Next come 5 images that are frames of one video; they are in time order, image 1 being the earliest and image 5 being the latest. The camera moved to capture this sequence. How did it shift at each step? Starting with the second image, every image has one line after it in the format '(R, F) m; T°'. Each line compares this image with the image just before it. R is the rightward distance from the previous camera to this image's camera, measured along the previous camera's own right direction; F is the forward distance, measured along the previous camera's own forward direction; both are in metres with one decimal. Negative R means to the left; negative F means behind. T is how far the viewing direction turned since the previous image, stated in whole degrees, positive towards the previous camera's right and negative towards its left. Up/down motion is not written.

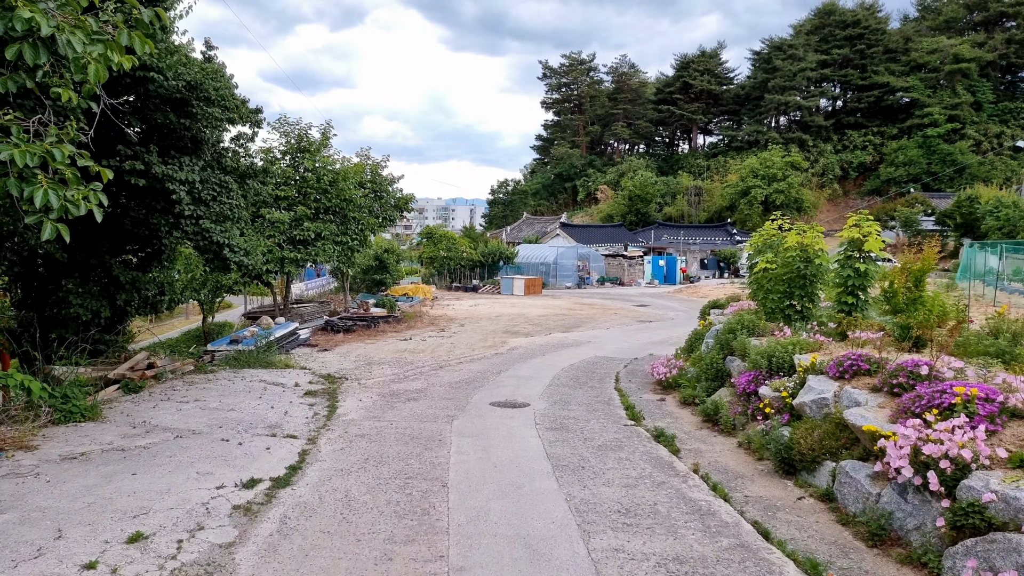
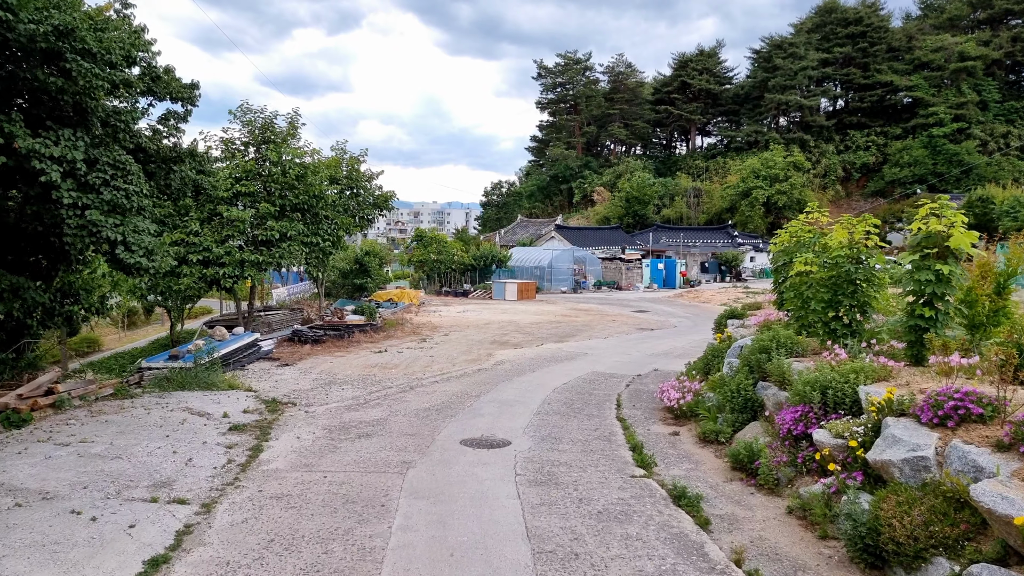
(+0.2, +1.4) m; 0°
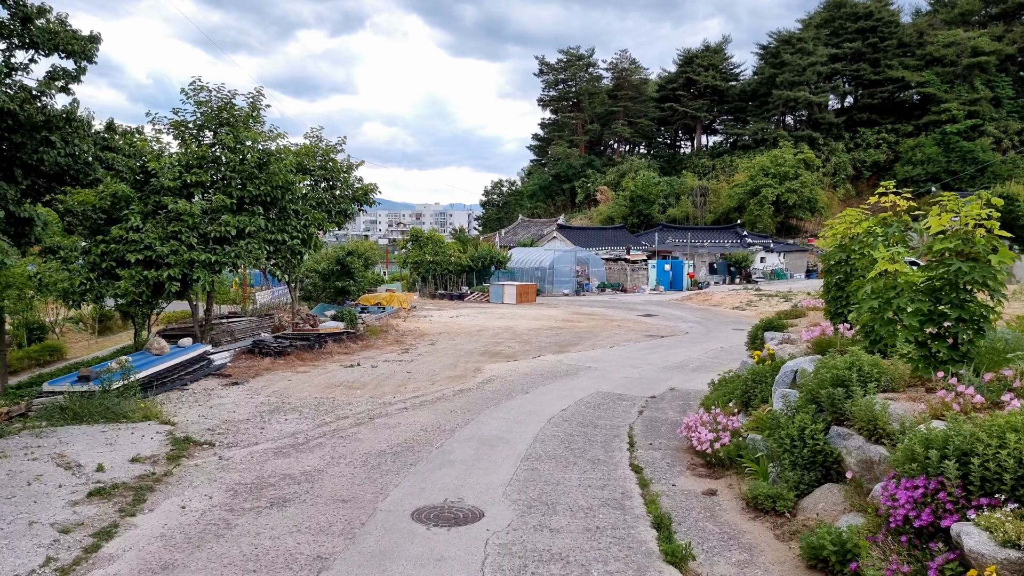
(+0.2, +1.6) m; 0°
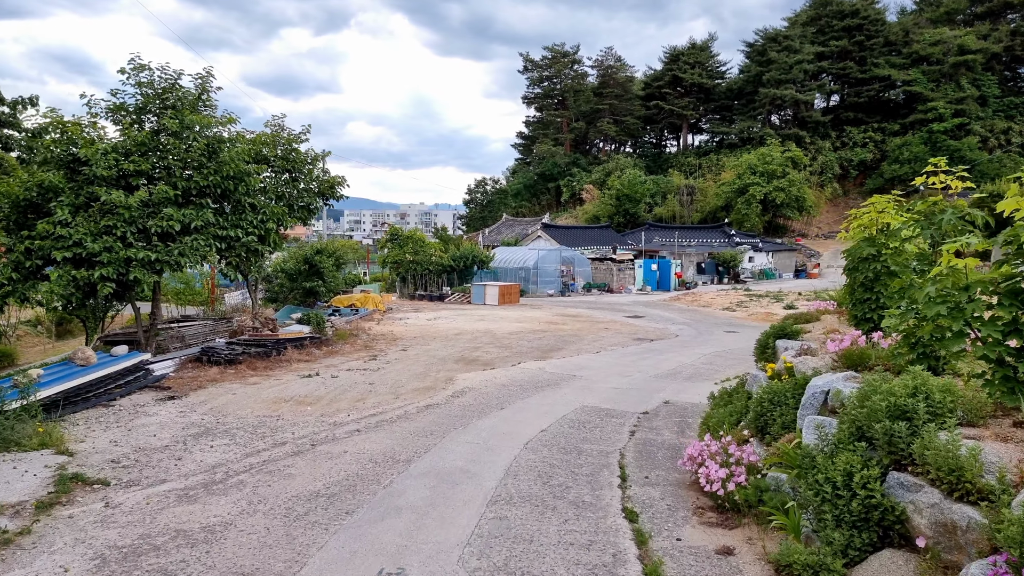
(+0.1, +1.0) m; +1°
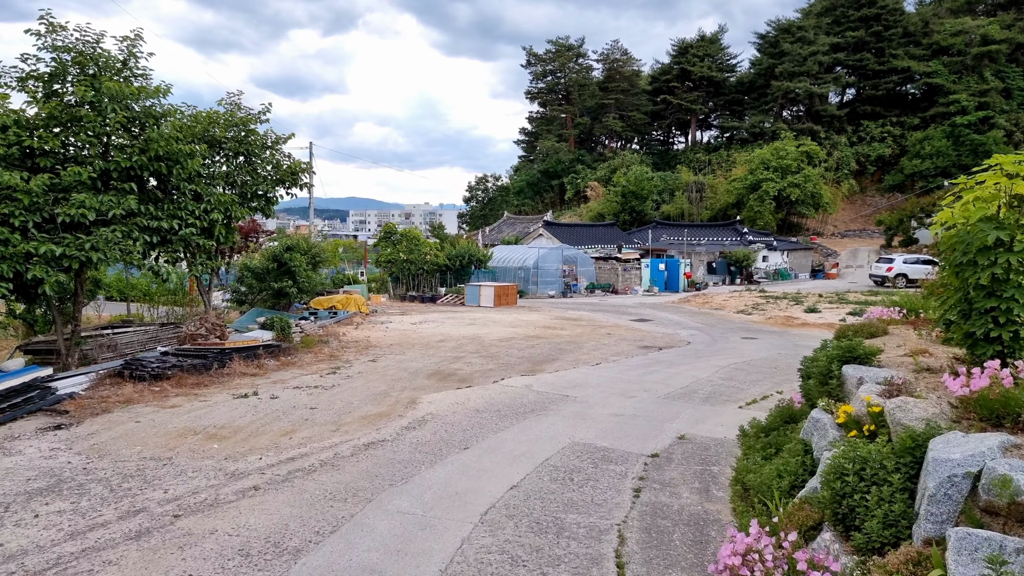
(+0.3, +1.7) m; -1°
